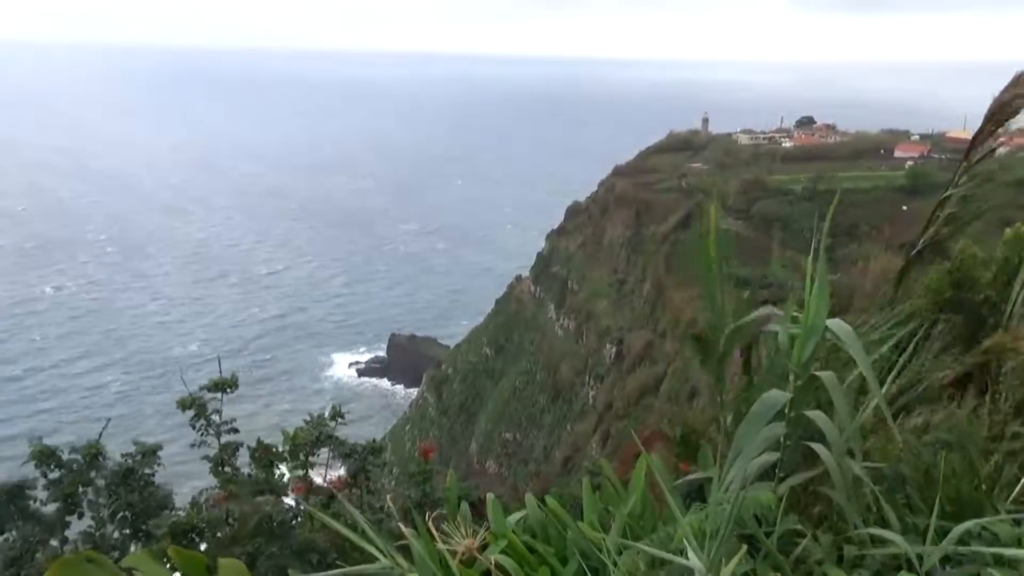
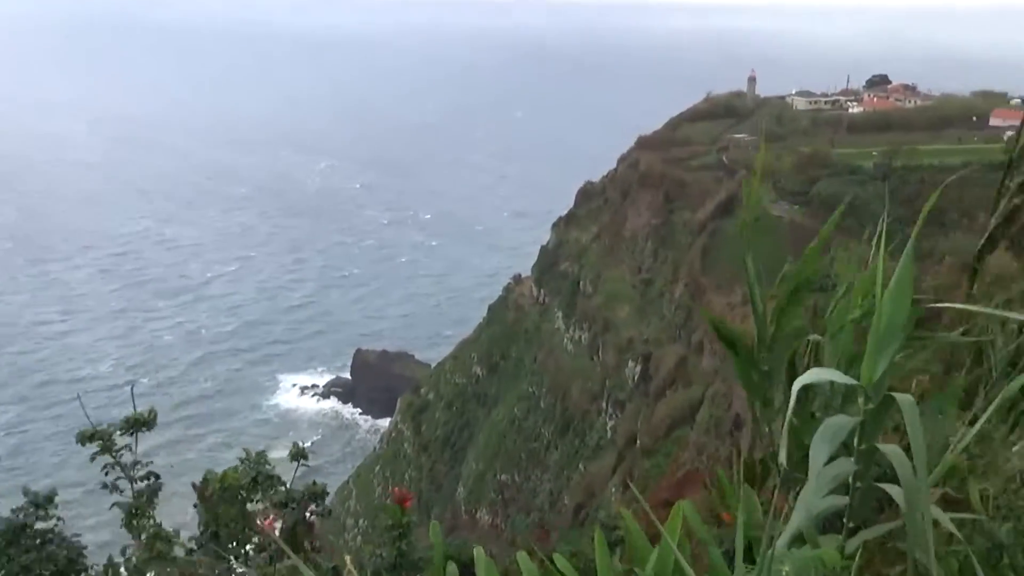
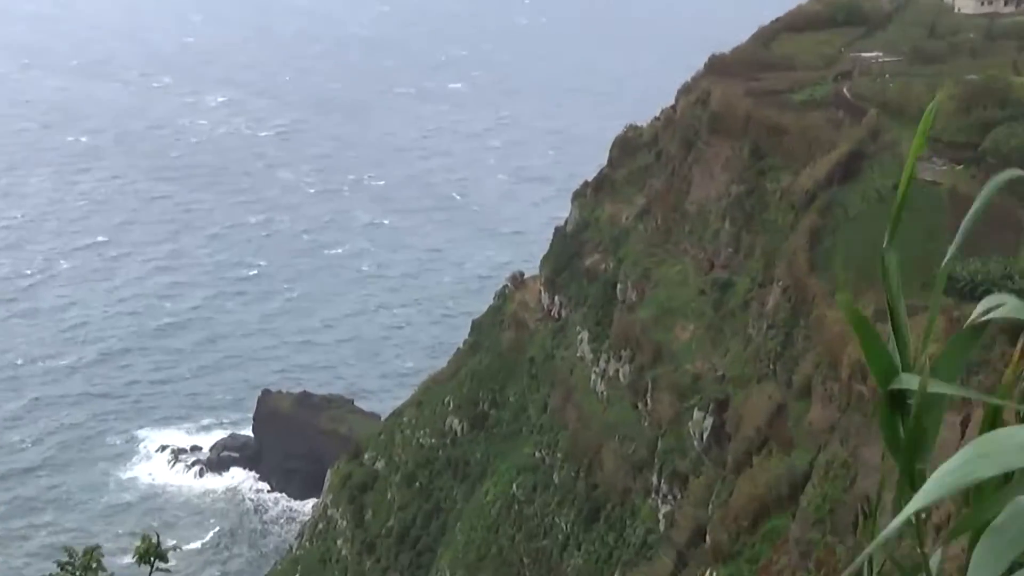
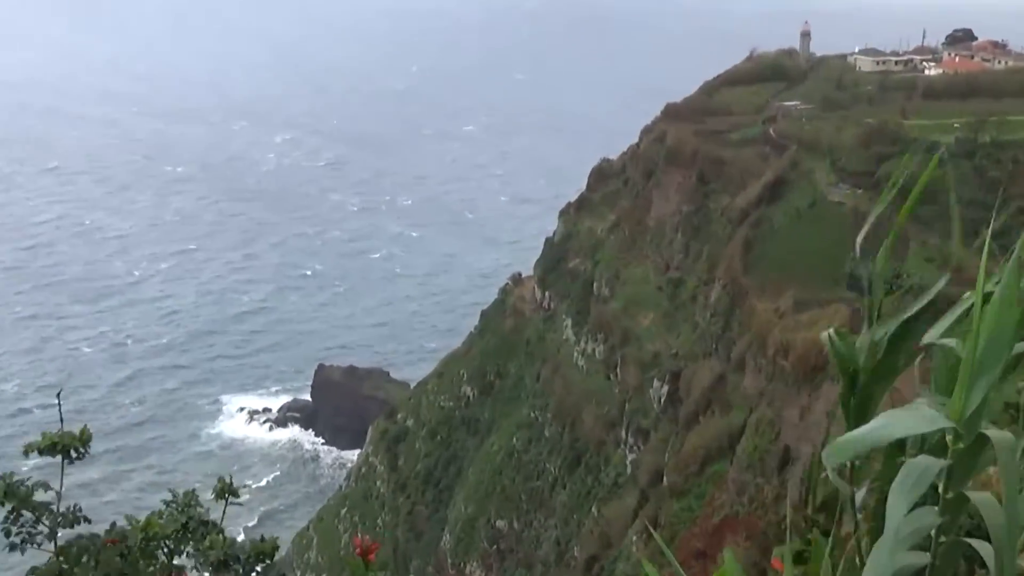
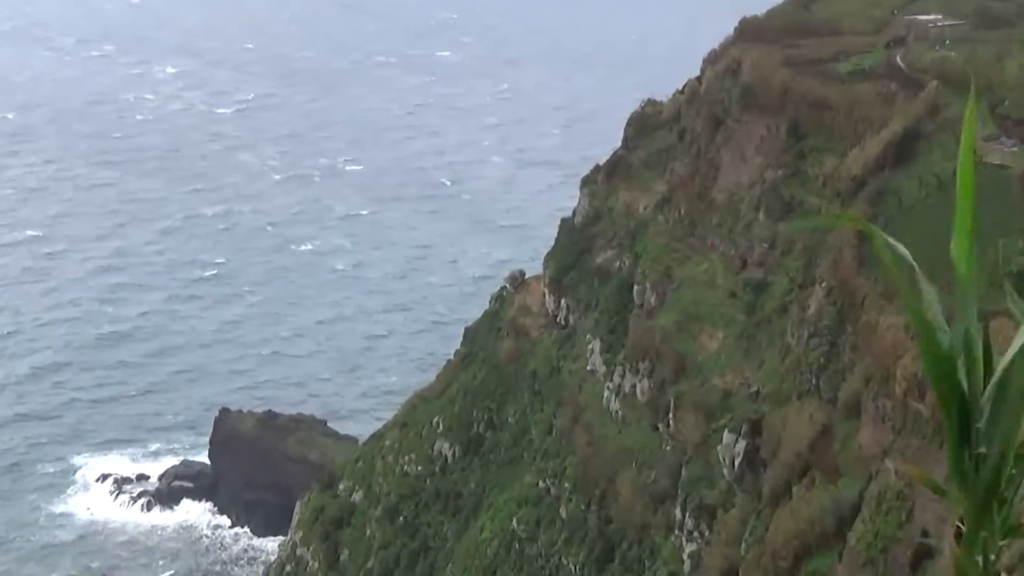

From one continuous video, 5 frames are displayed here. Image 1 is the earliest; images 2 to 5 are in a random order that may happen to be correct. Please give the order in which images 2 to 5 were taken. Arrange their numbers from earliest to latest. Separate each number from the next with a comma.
2, 4, 3, 5
